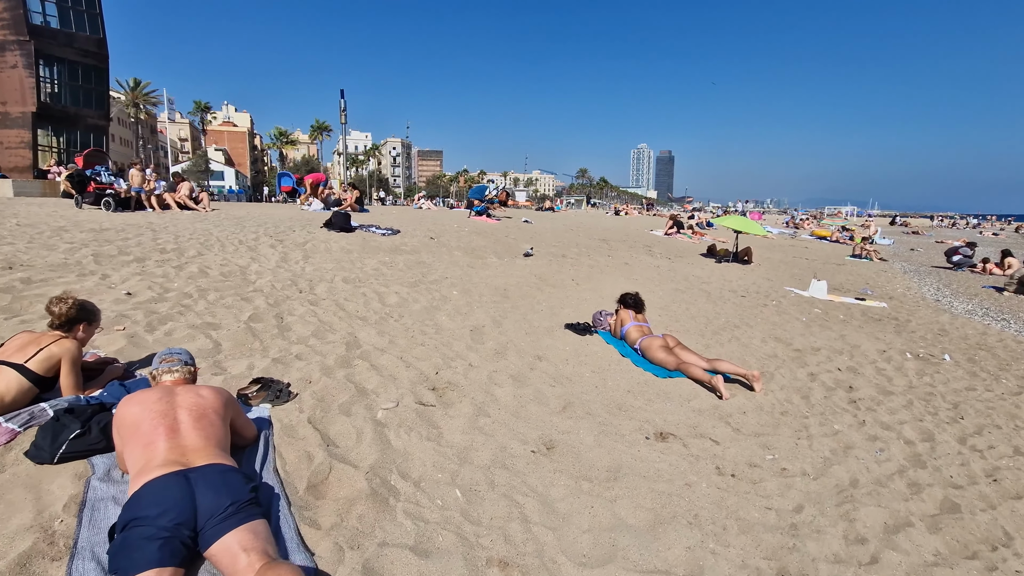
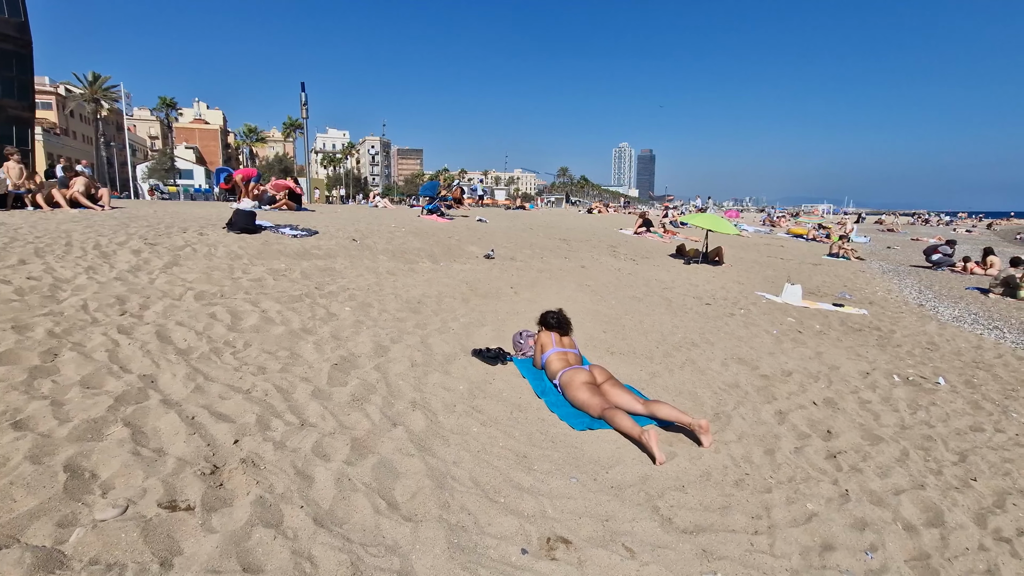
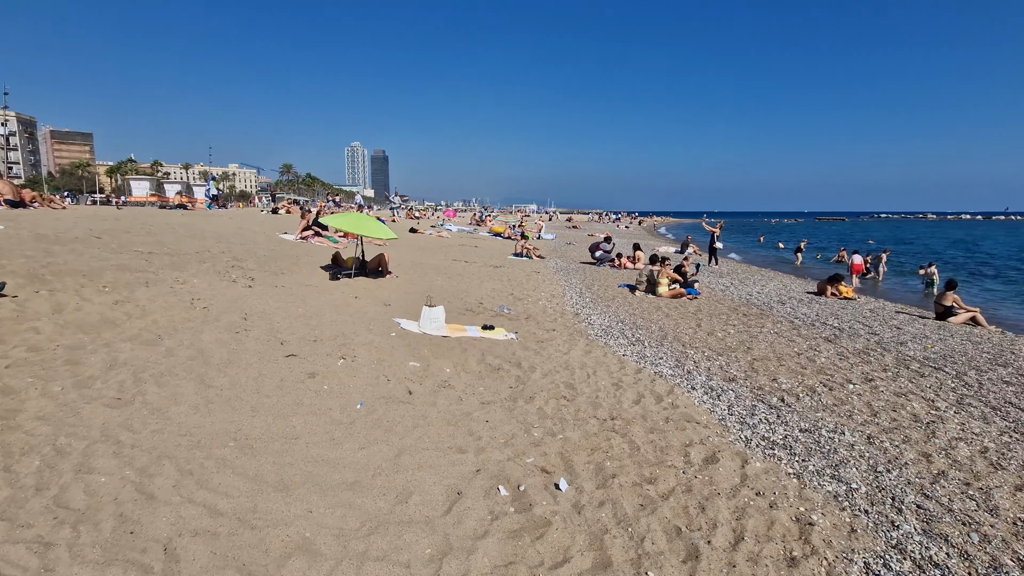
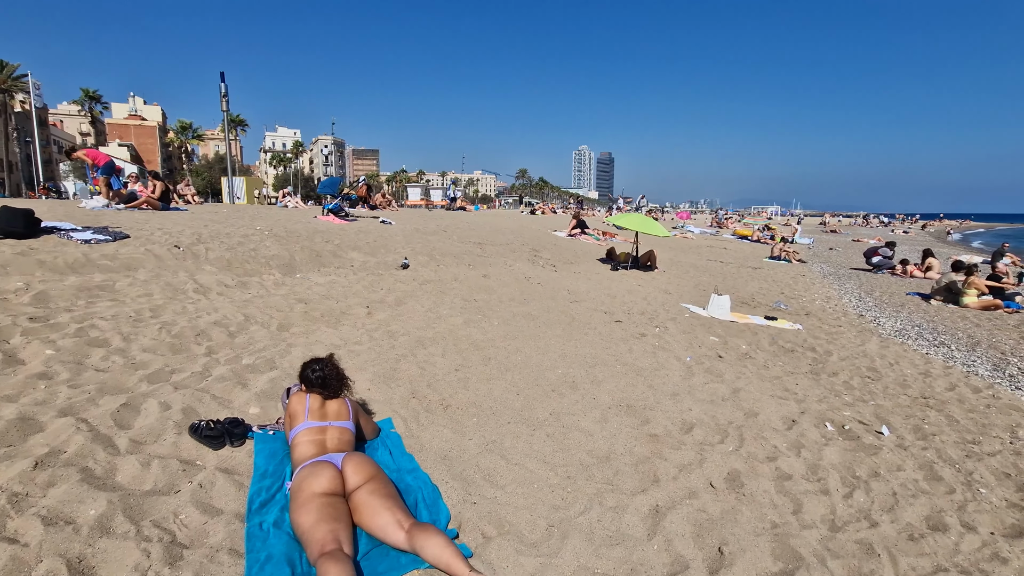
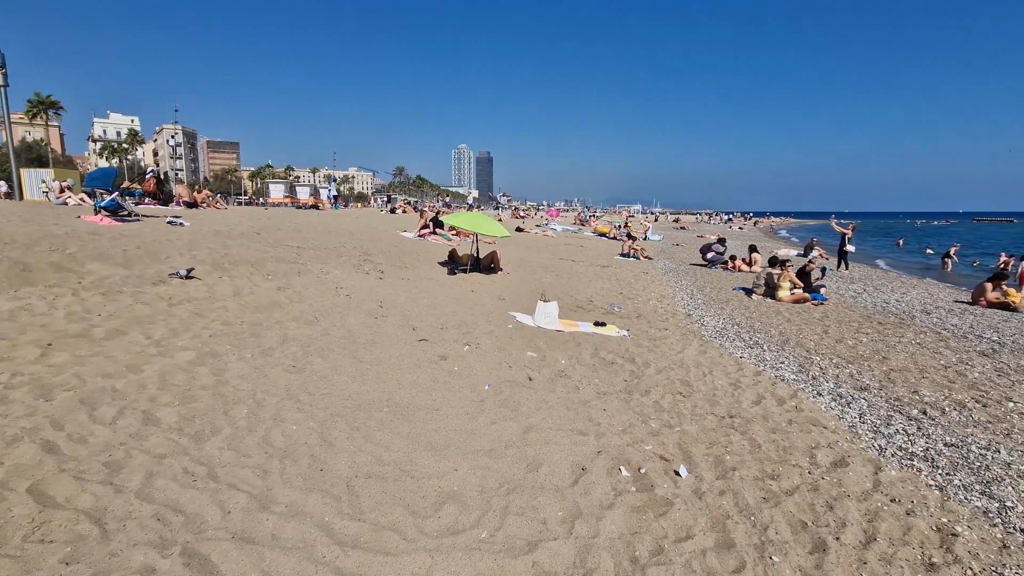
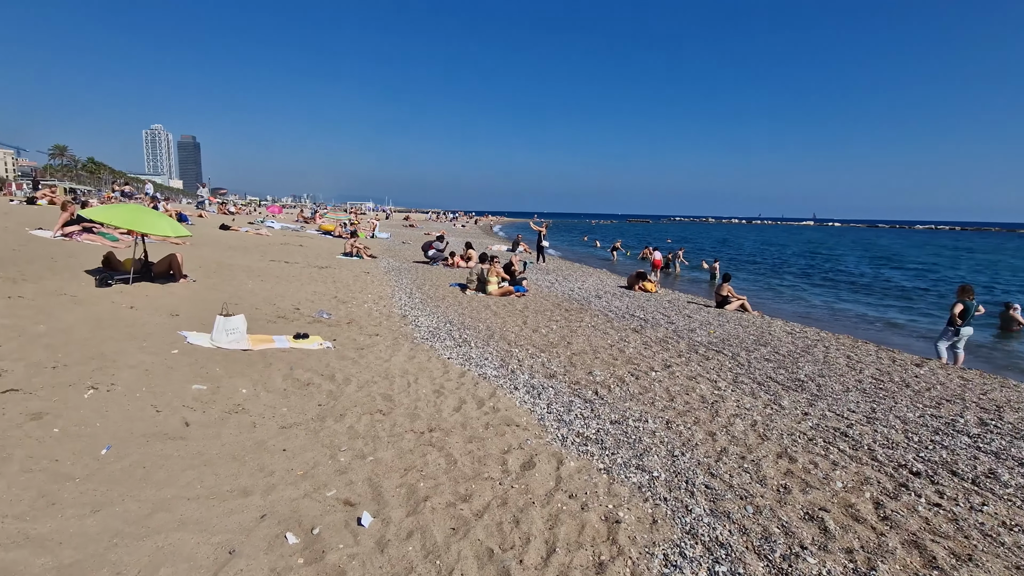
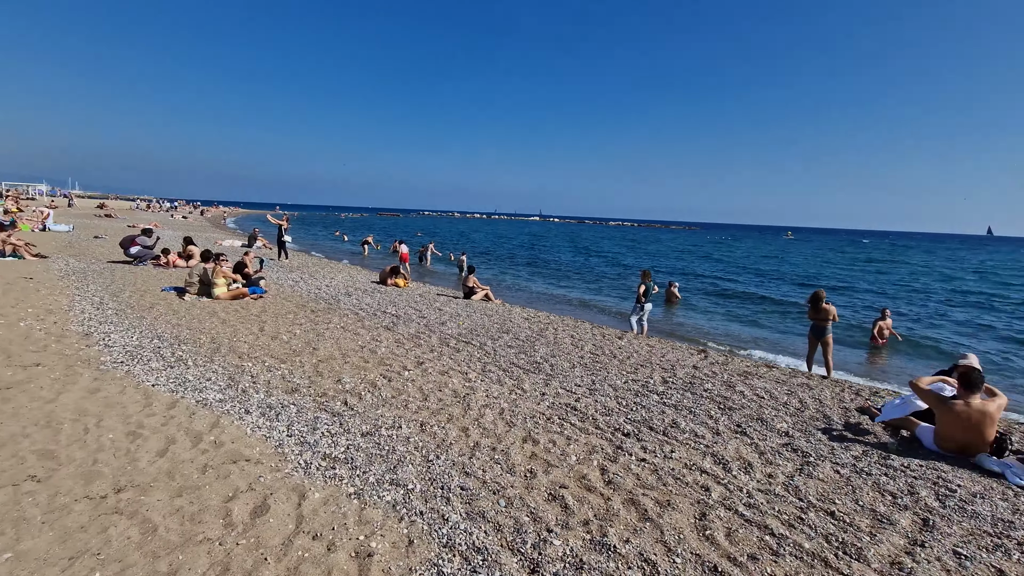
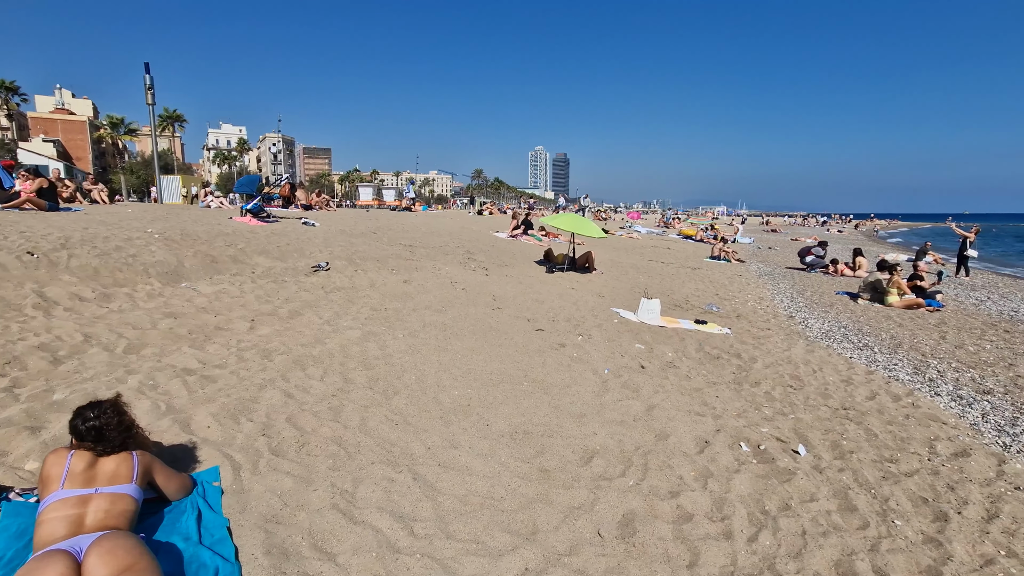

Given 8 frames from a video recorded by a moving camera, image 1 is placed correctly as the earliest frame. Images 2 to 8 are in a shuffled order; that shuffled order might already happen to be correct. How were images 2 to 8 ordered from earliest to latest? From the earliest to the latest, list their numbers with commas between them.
2, 4, 8, 5, 3, 6, 7
